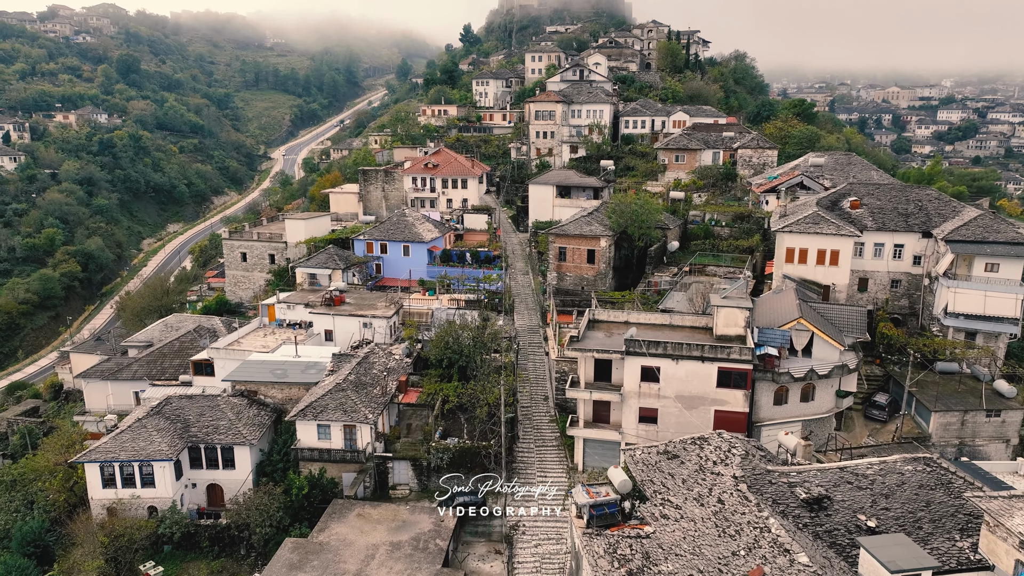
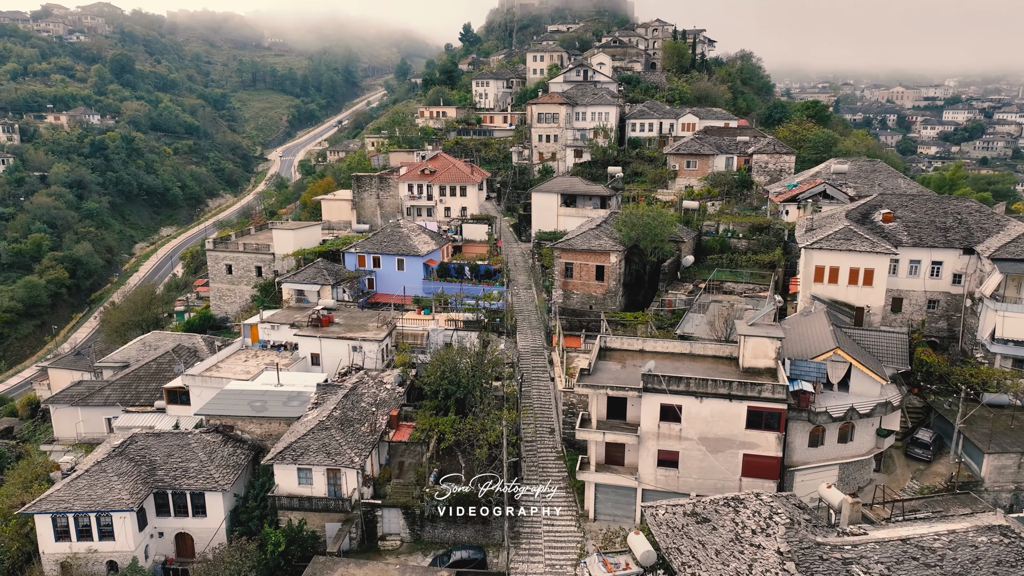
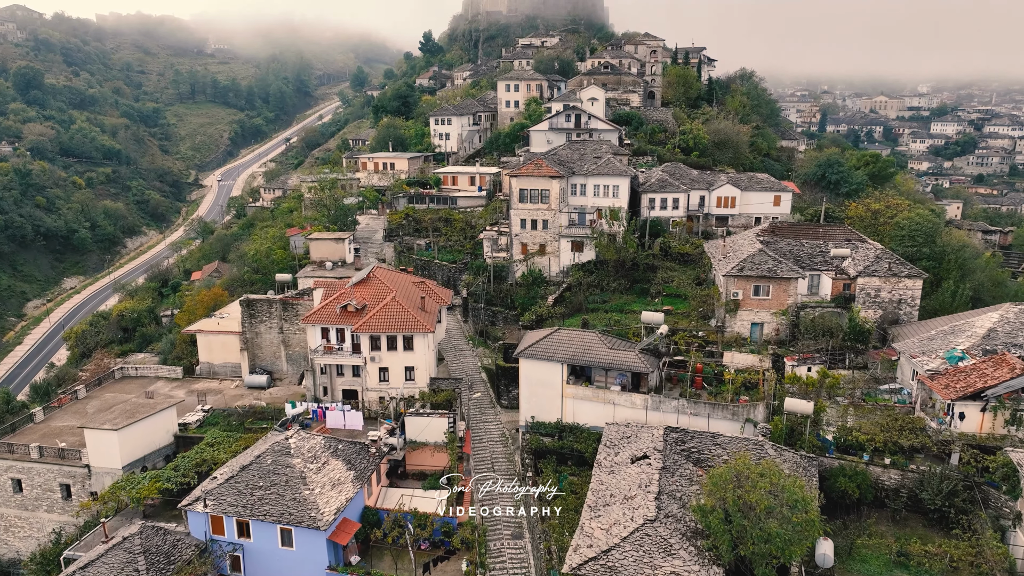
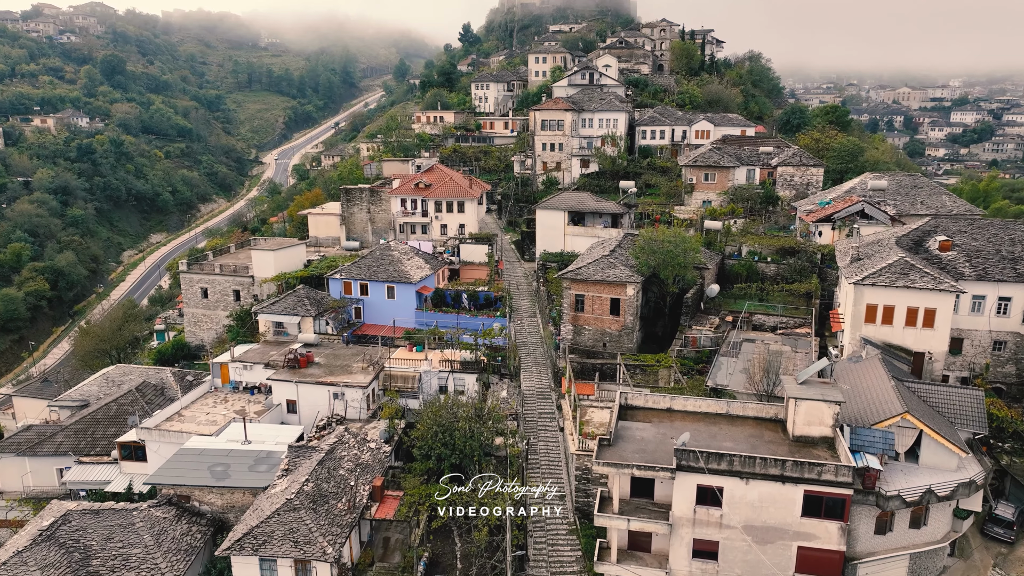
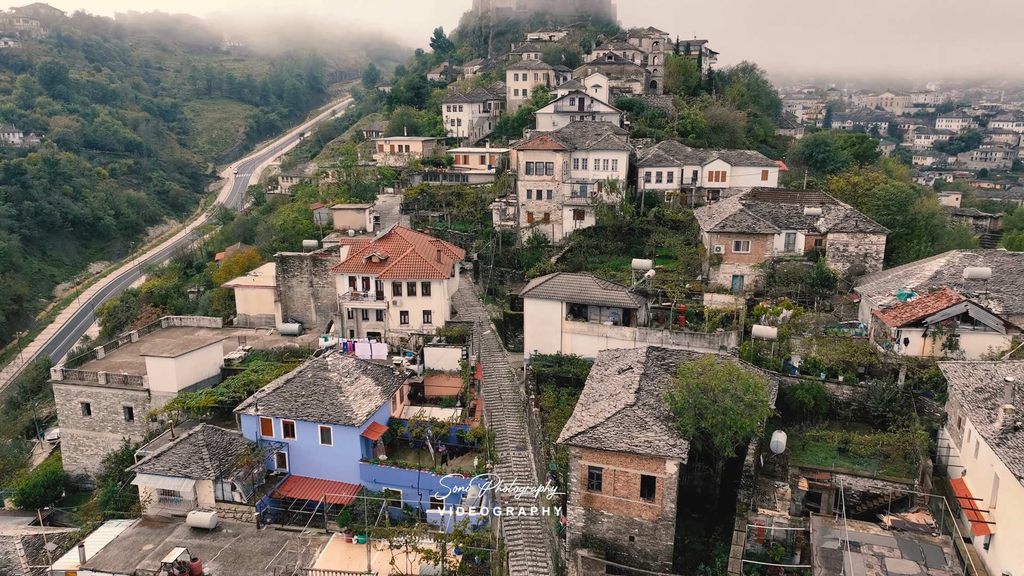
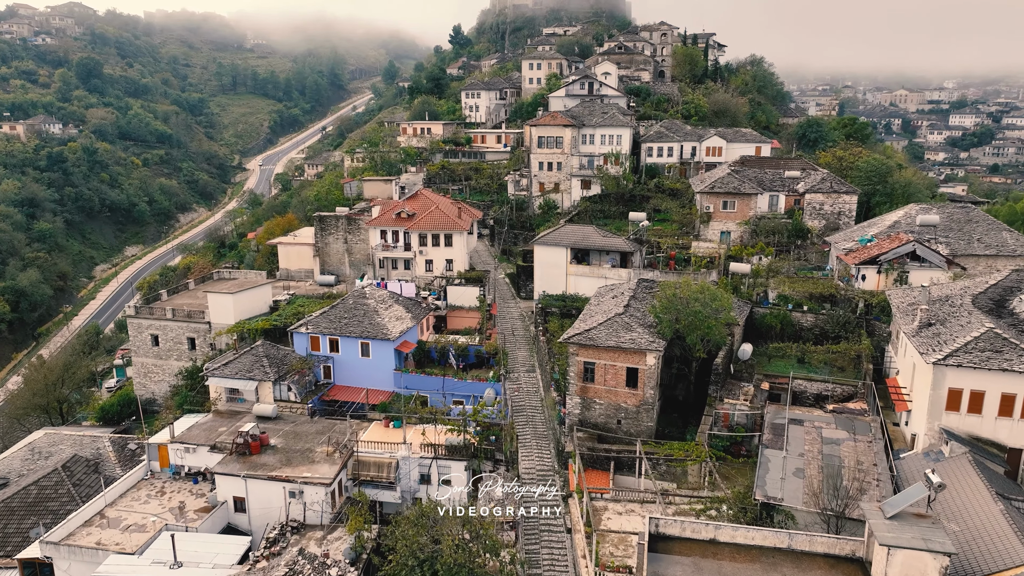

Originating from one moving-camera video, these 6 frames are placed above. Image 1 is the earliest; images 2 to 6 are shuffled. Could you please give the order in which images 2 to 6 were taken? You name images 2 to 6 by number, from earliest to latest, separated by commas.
2, 4, 6, 5, 3
